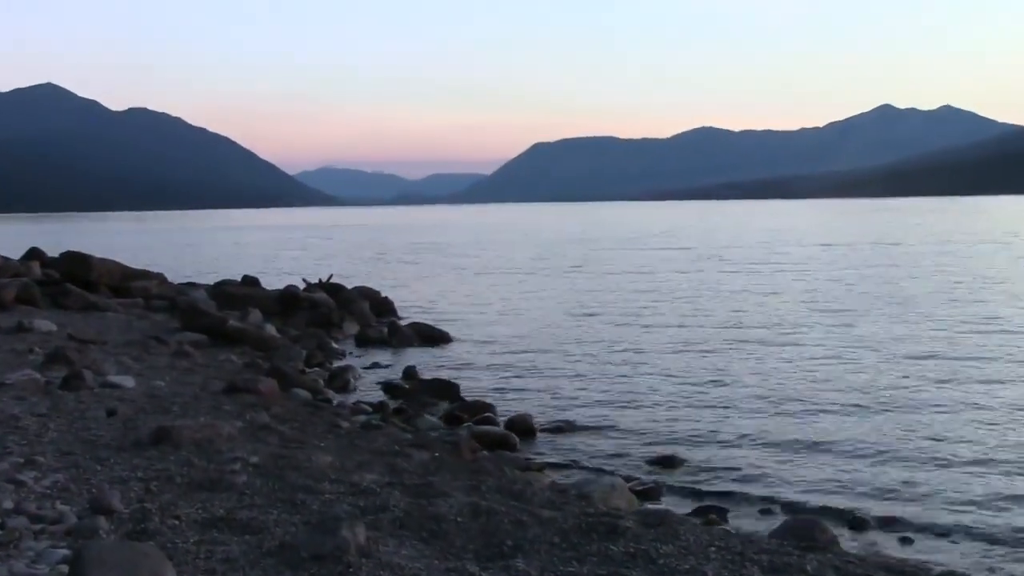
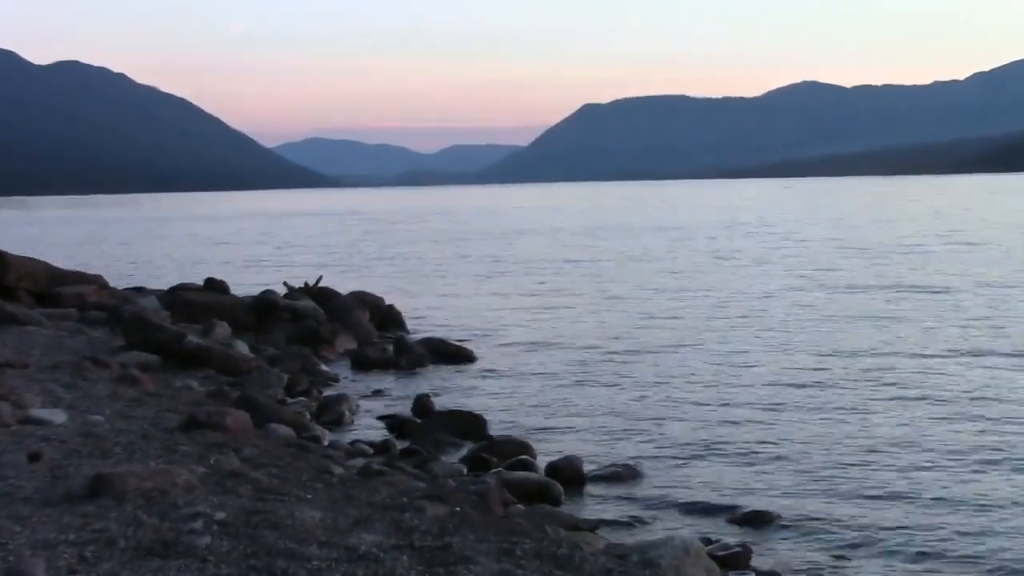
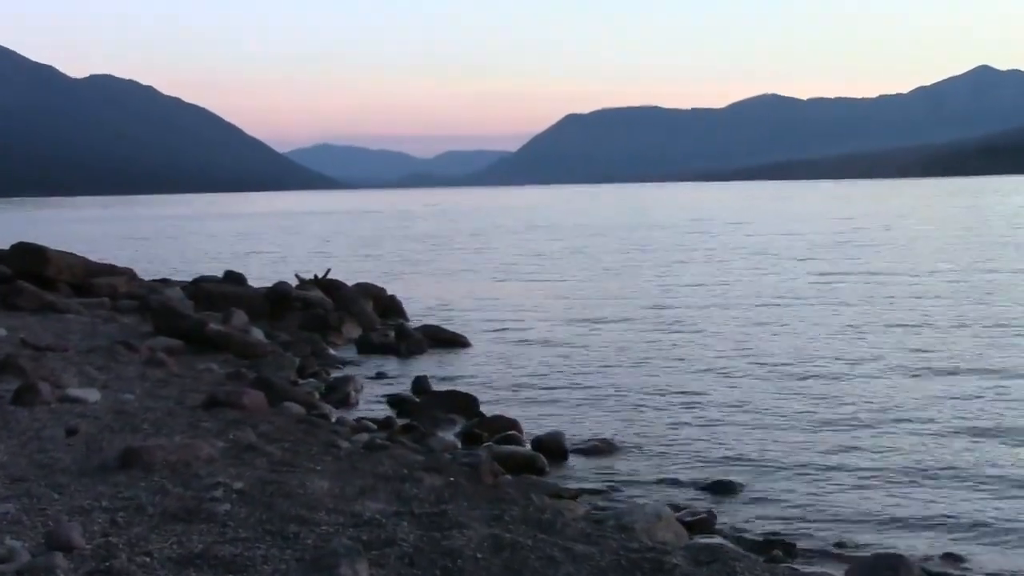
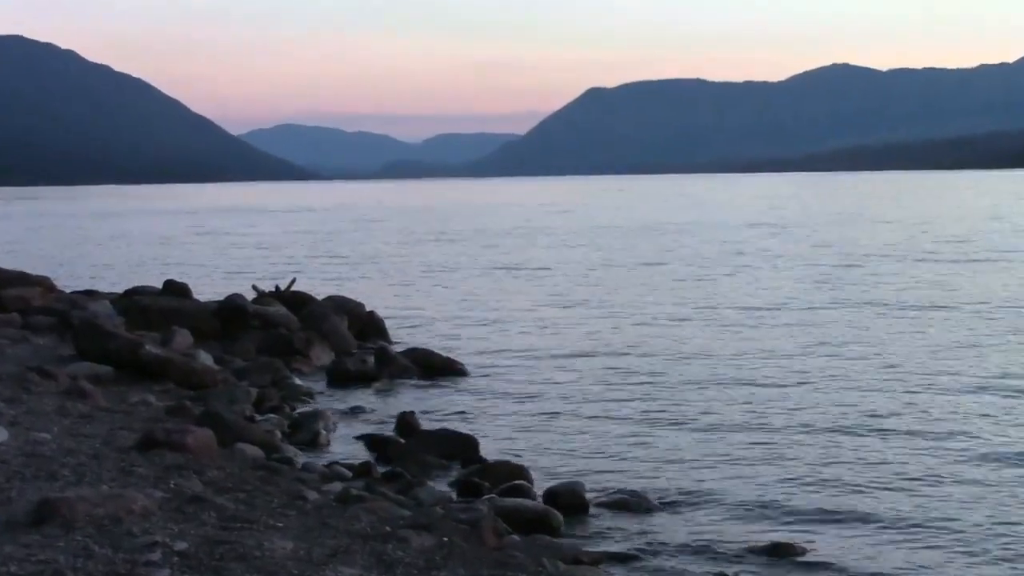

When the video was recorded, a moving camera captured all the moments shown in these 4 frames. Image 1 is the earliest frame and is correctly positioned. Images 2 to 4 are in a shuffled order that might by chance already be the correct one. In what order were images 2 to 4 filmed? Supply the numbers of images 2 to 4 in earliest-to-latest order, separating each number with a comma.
3, 2, 4
